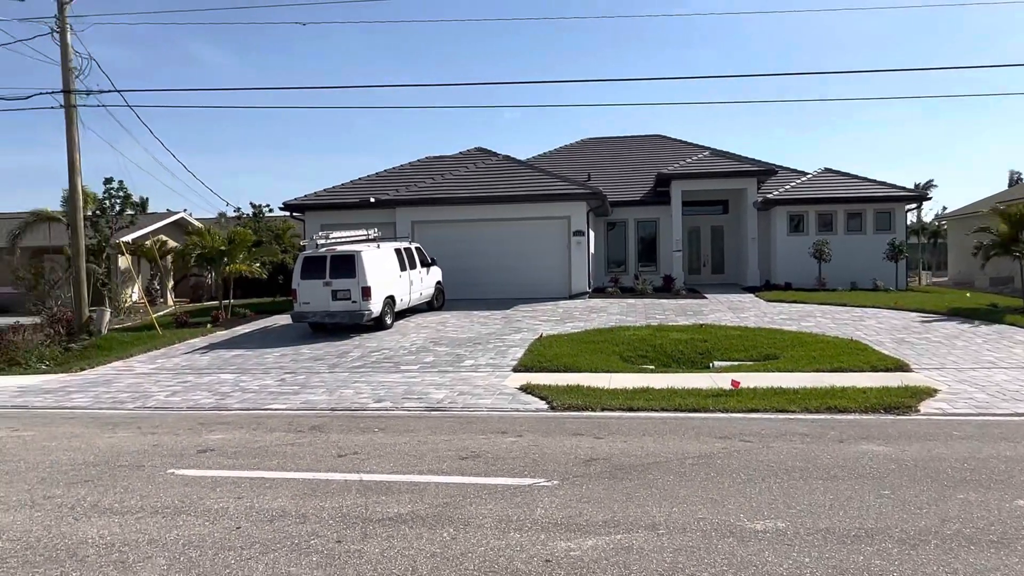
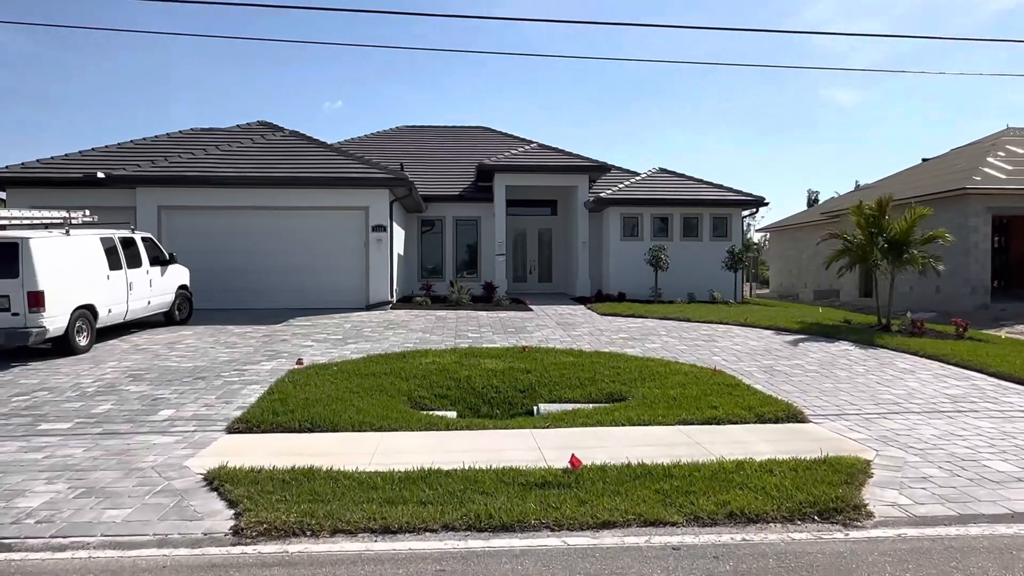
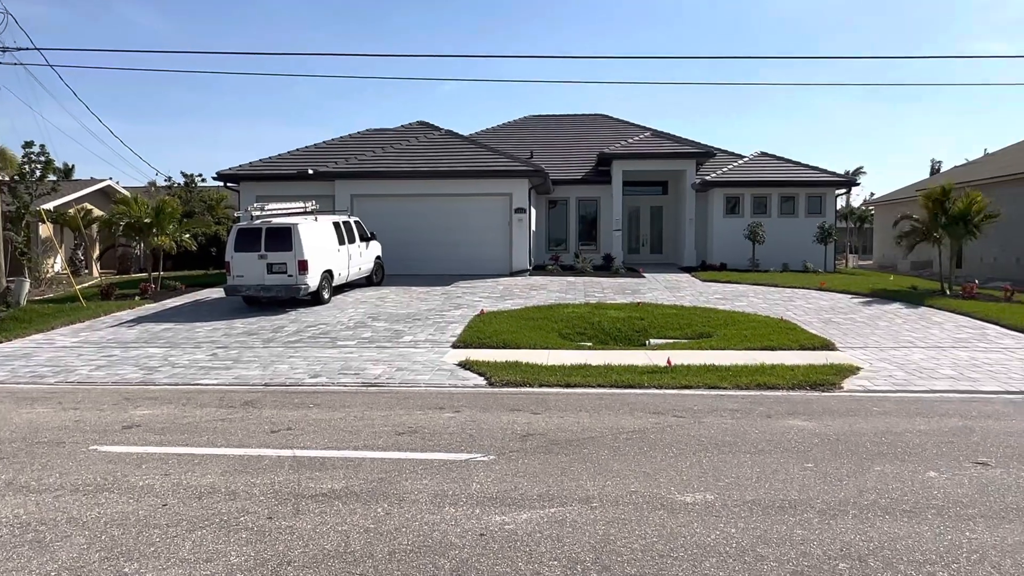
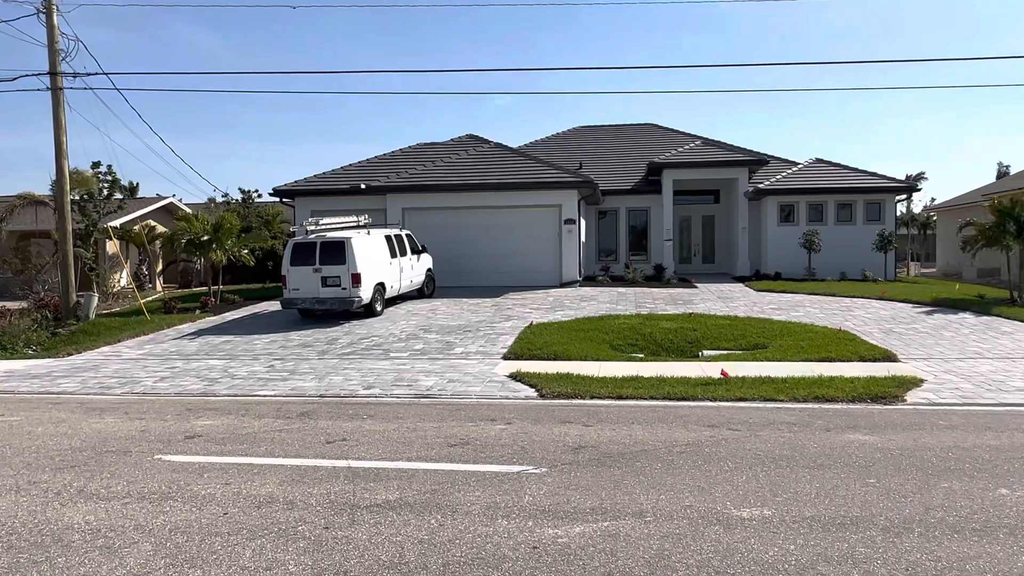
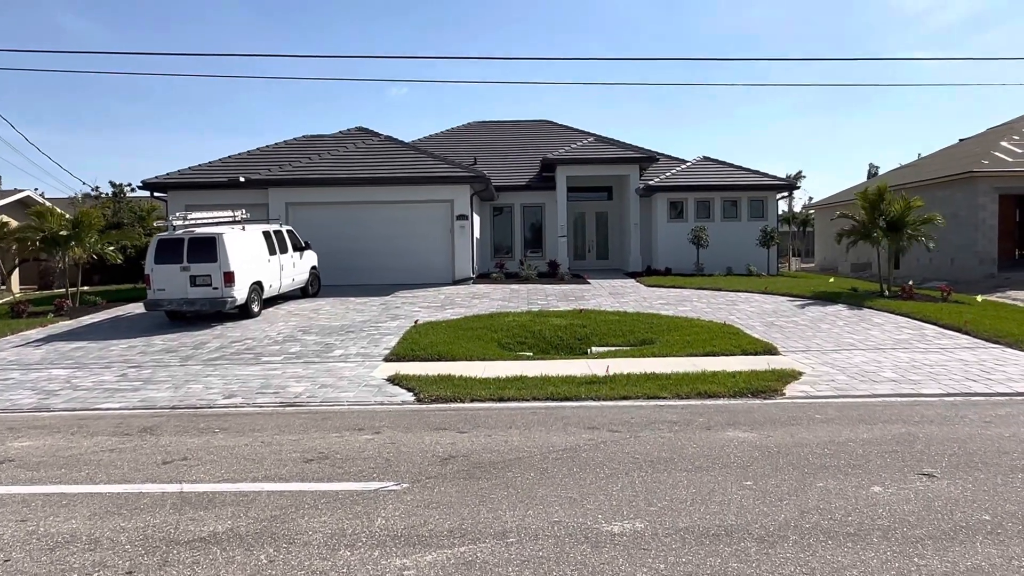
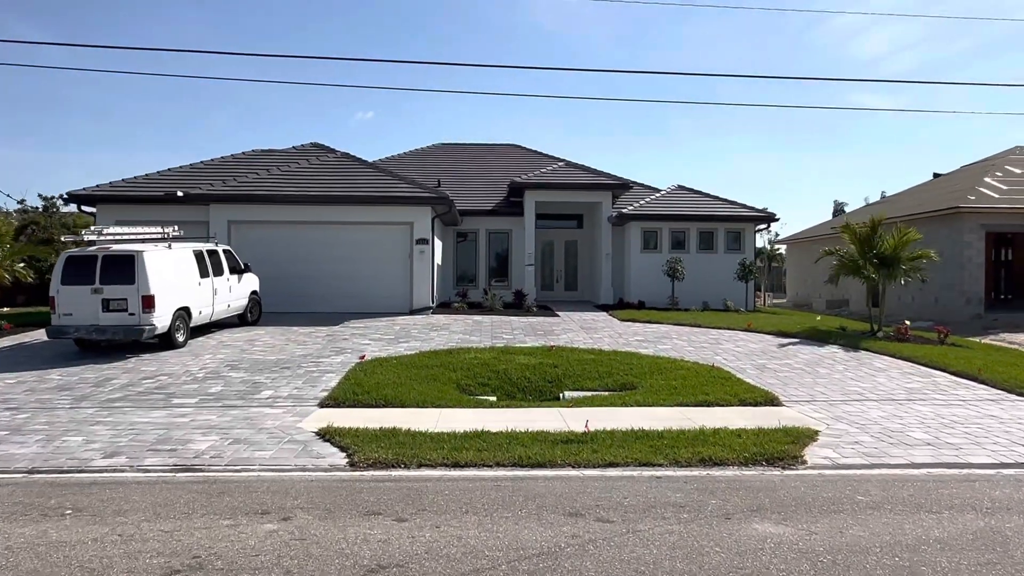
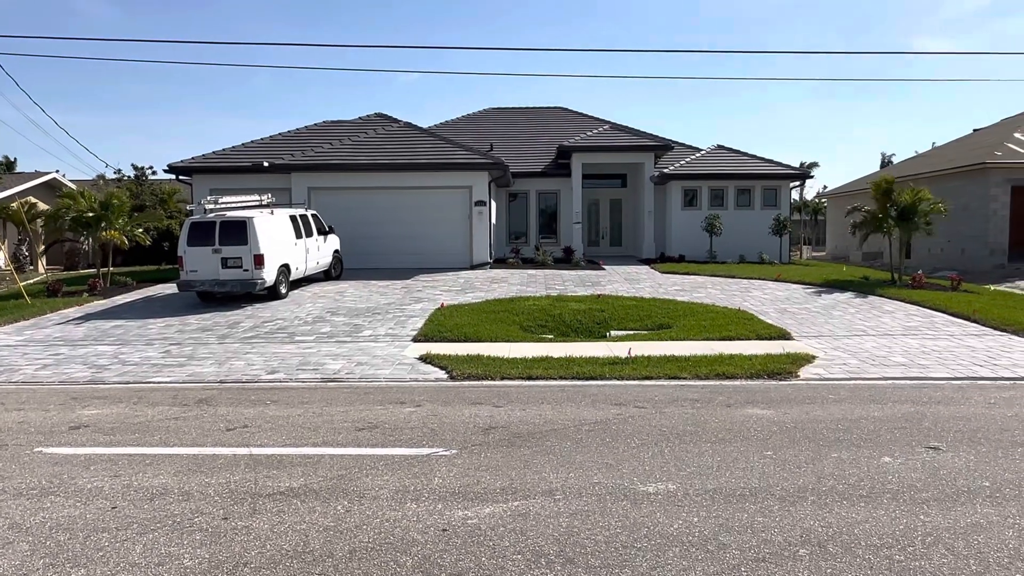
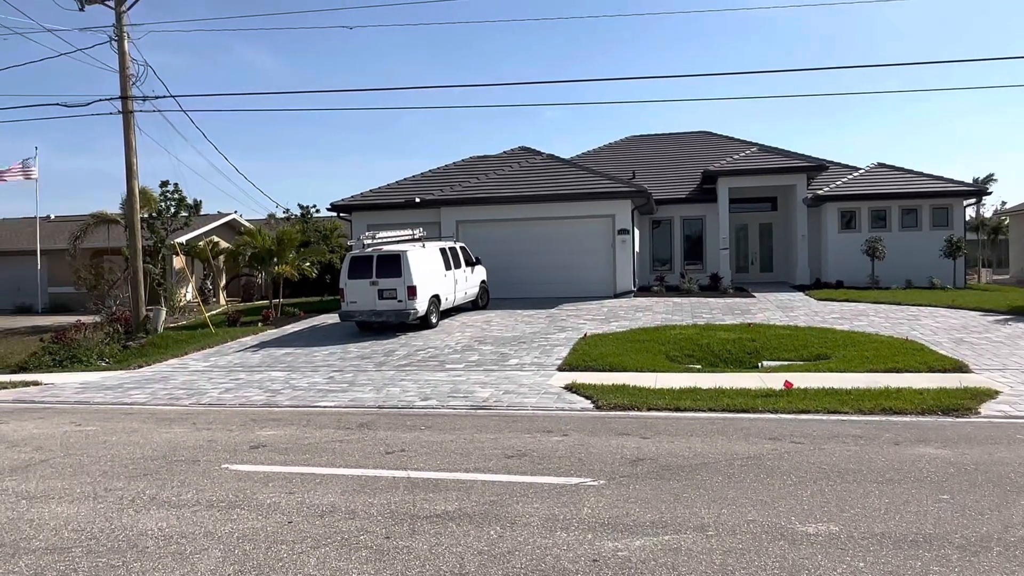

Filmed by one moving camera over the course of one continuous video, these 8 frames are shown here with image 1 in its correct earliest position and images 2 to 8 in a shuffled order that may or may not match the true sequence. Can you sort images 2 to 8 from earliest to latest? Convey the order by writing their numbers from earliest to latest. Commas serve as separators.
8, 4, 3, 7, 5, 6, 2
